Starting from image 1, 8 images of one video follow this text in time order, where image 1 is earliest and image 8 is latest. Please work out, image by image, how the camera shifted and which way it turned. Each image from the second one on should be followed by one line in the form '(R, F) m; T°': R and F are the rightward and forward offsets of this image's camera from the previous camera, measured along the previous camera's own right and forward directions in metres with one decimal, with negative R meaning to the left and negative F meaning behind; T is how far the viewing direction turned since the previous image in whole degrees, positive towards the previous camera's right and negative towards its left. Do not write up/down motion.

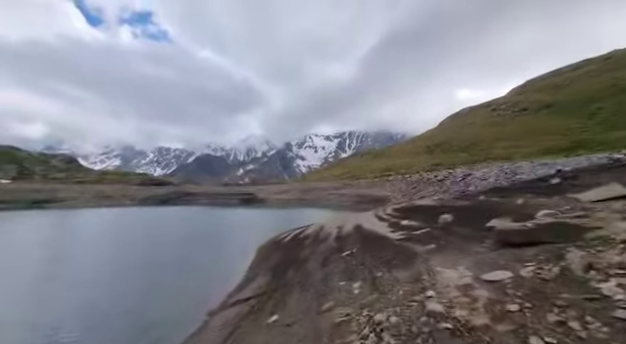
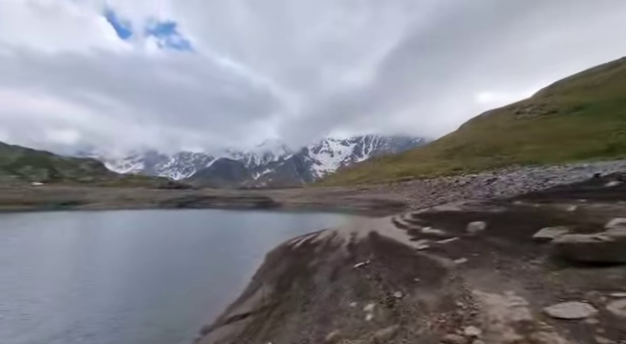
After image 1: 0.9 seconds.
(+0.4, +1.9) m; -3°
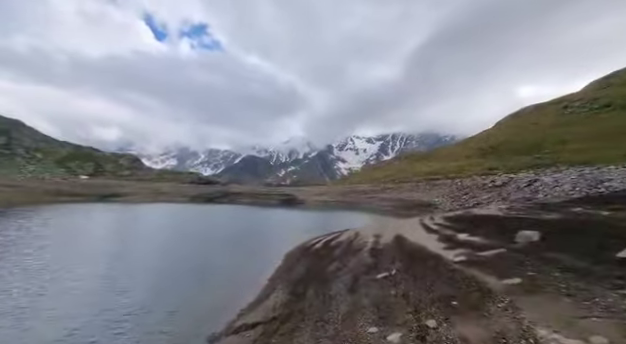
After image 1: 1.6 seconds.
(+0.3, +1.7) m; -5°
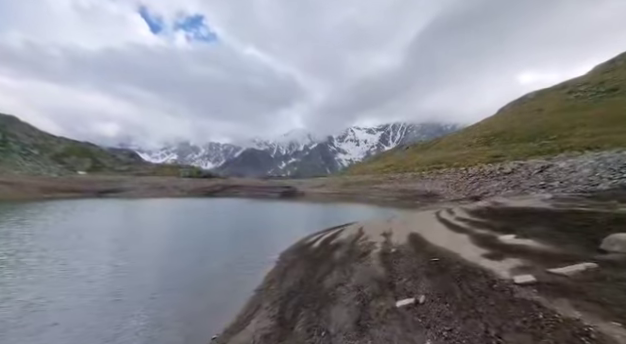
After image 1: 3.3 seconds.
(+0.4, +4.1) m; 0°
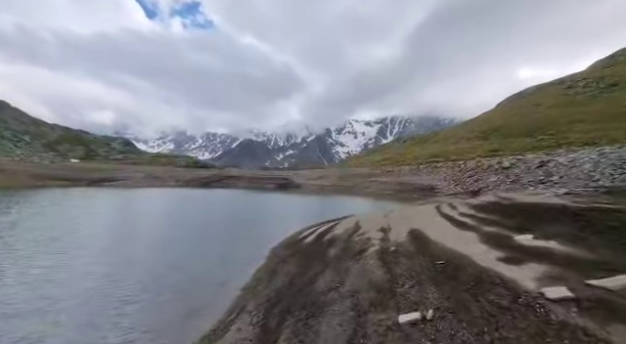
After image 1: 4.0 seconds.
(+0.2, +1.6) m; +1°
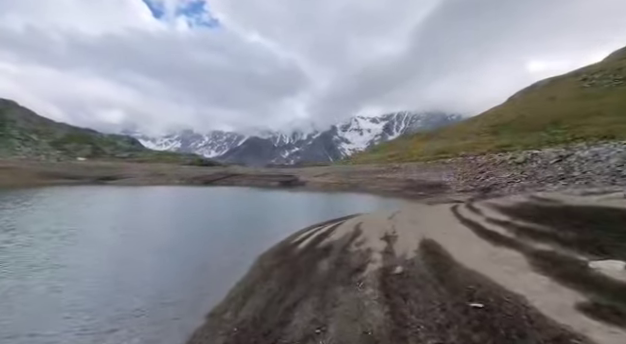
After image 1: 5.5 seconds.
(+1.0, +3.6) m; -1°
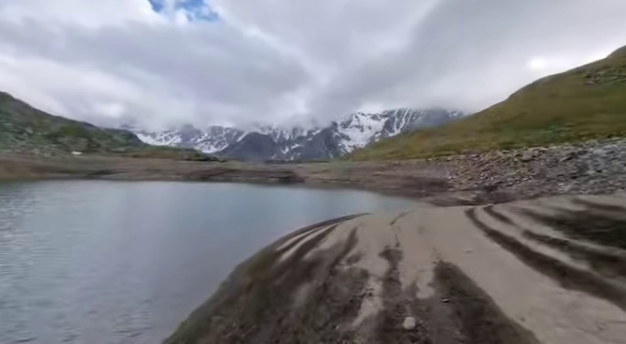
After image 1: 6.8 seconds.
(+0.8, +3.7) m; 0°
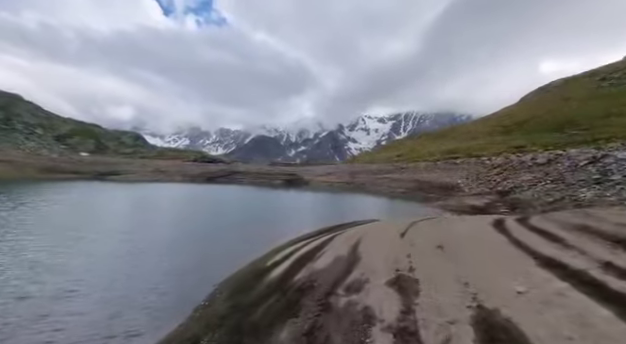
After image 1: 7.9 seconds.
(+0.6, +2.9) m; -1°
